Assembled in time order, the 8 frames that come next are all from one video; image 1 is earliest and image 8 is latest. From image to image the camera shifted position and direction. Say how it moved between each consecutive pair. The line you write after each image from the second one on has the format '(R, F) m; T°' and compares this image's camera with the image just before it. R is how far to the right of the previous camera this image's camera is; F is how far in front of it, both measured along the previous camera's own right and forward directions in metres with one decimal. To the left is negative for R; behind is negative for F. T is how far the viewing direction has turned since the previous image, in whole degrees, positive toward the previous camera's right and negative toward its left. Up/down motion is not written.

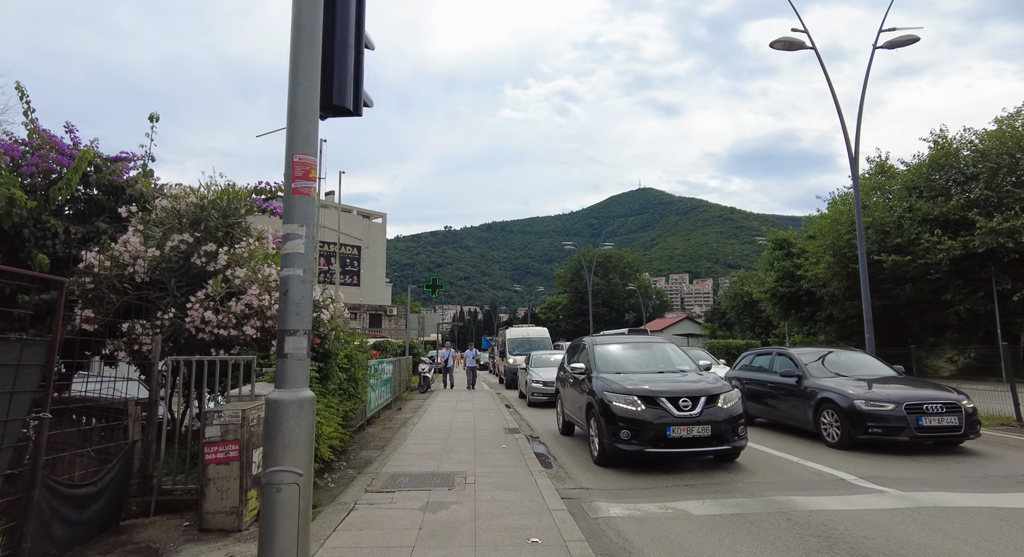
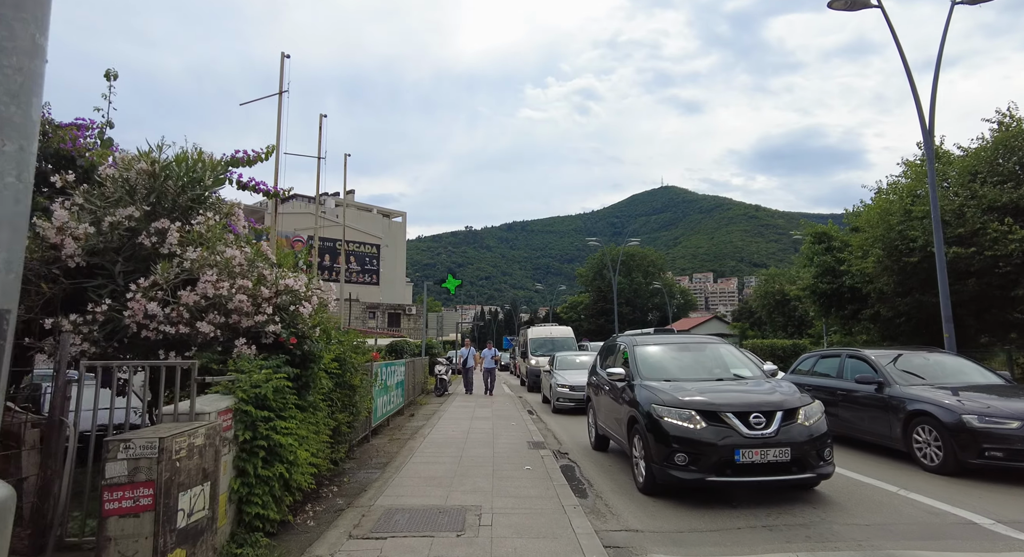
(0.0, +1.3) m; -2°
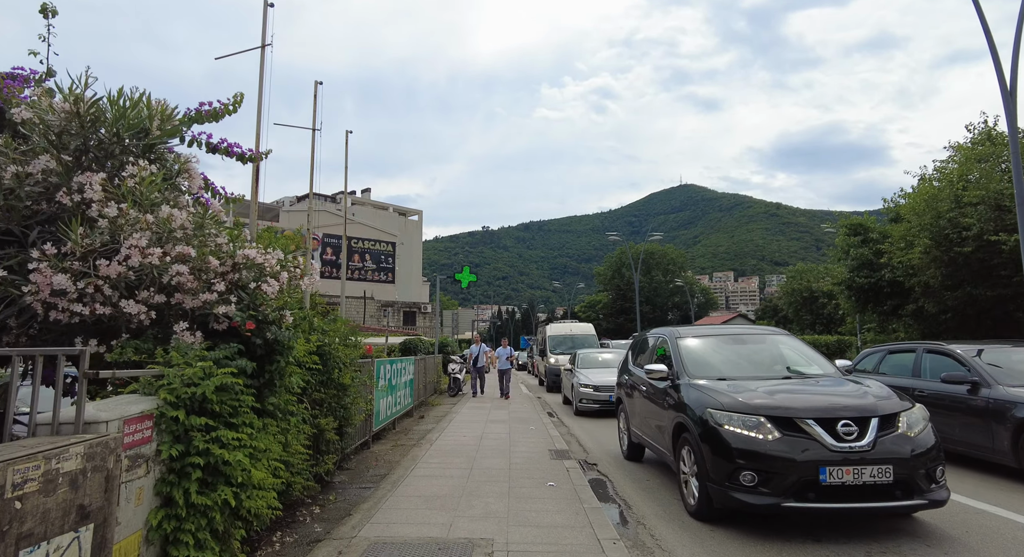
(0.0, +1.1) m; -2°
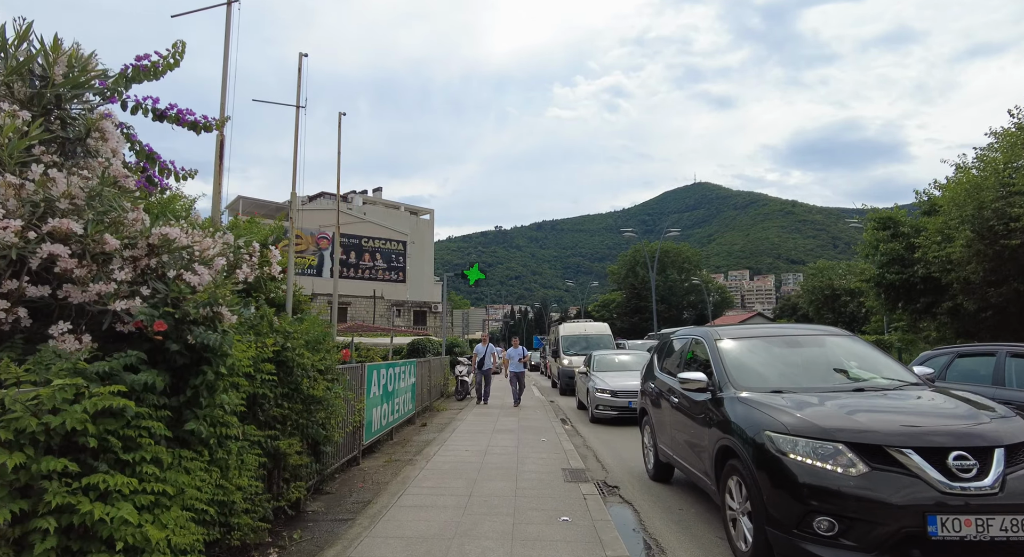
(+0.1, +1.0) m; -1°
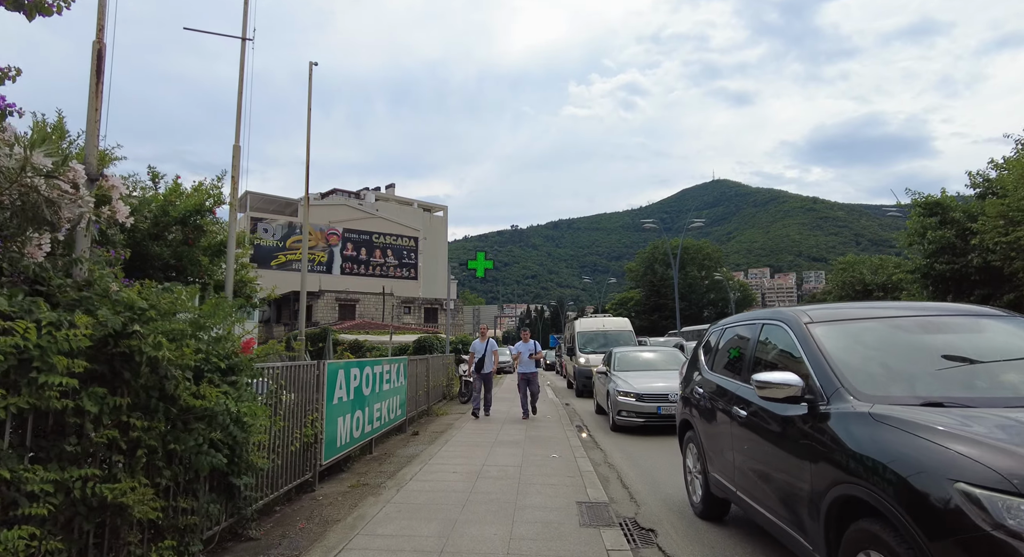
(+0.2, +1.7) m; -2°
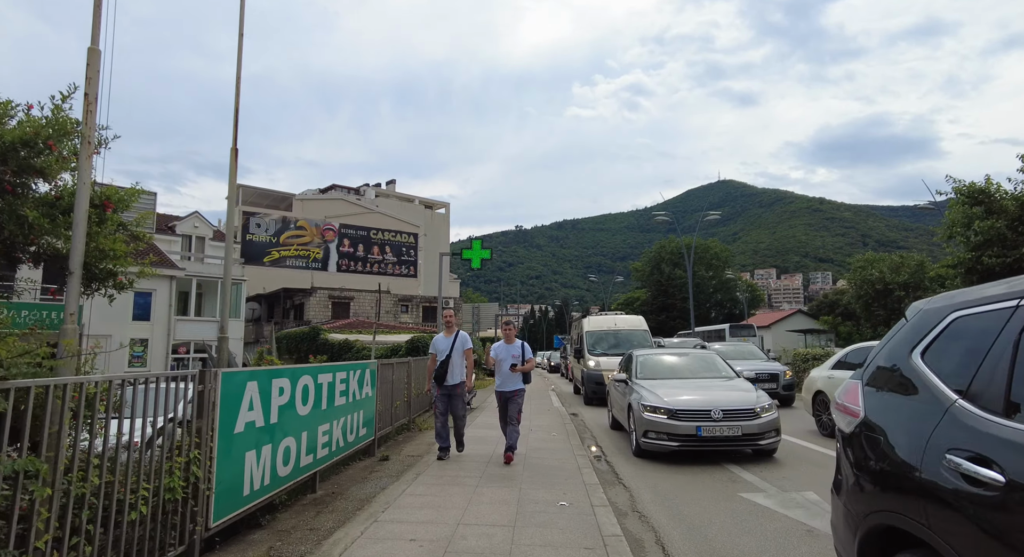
(+0.1, +2.1) m; 0°
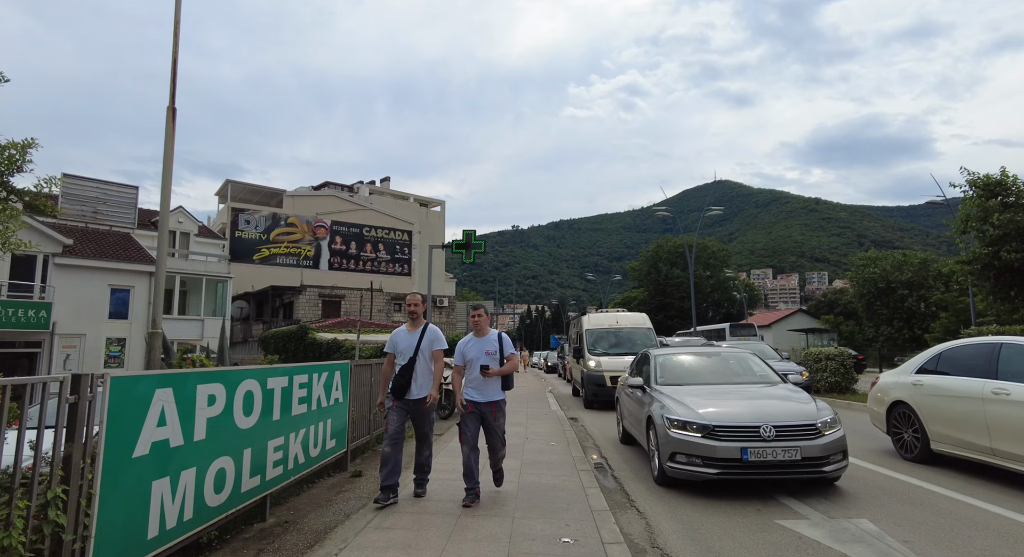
(0.0, +1.0) m; 0°
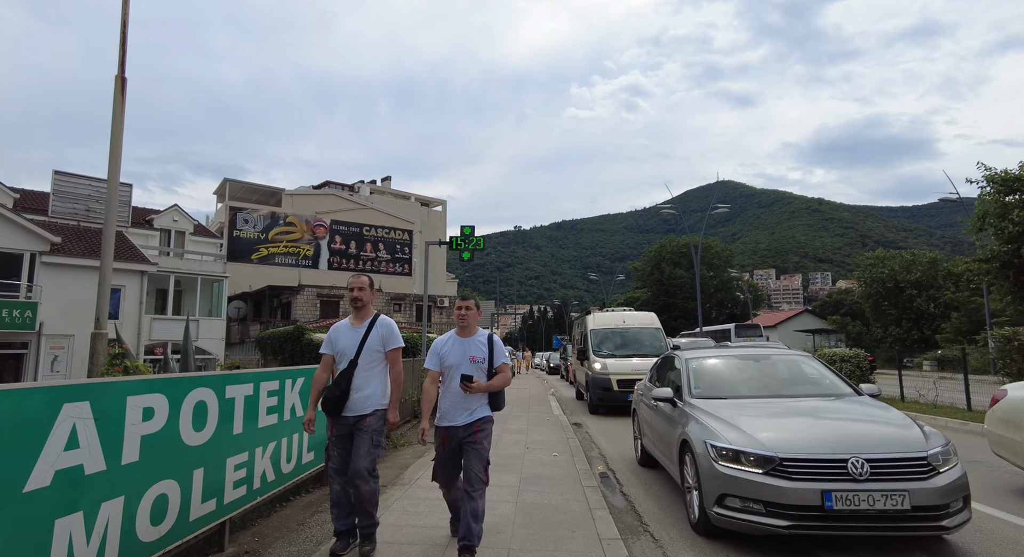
(0.0, +0.7) m; 0°
